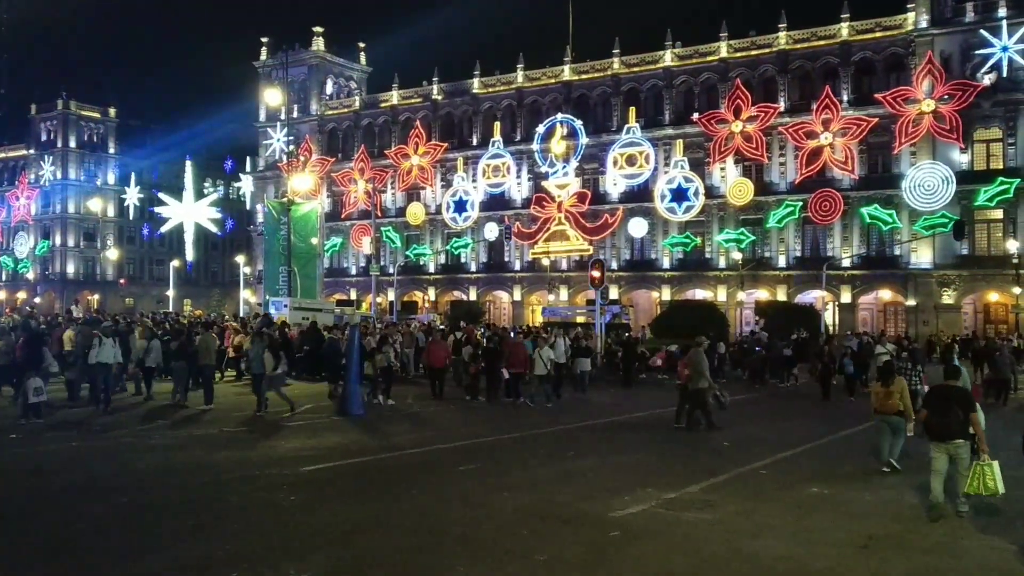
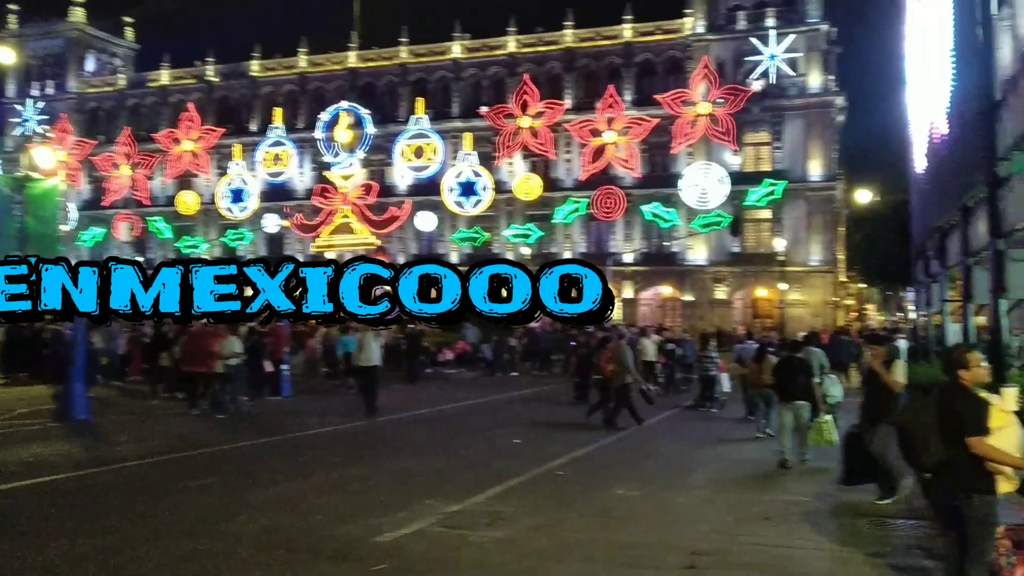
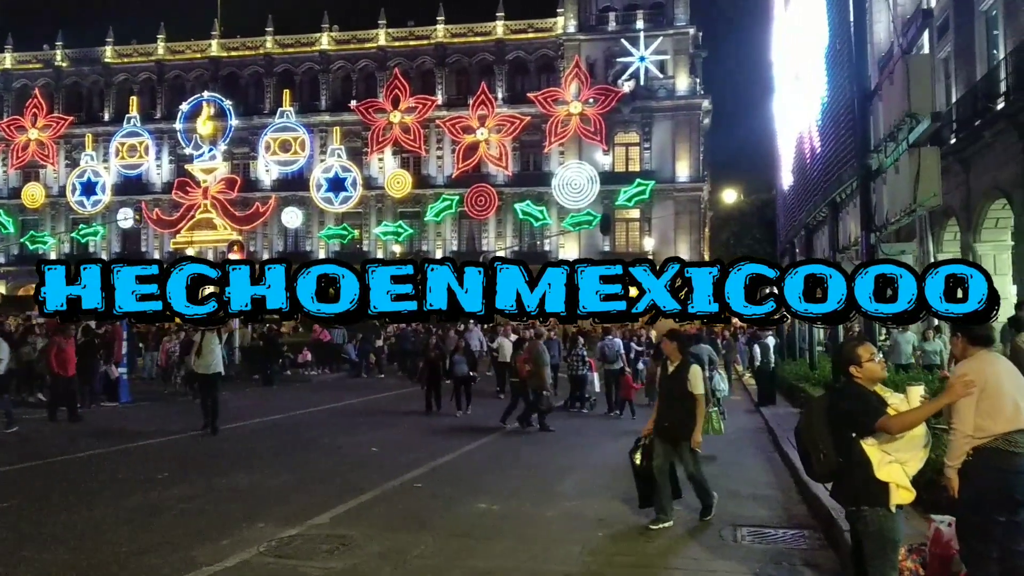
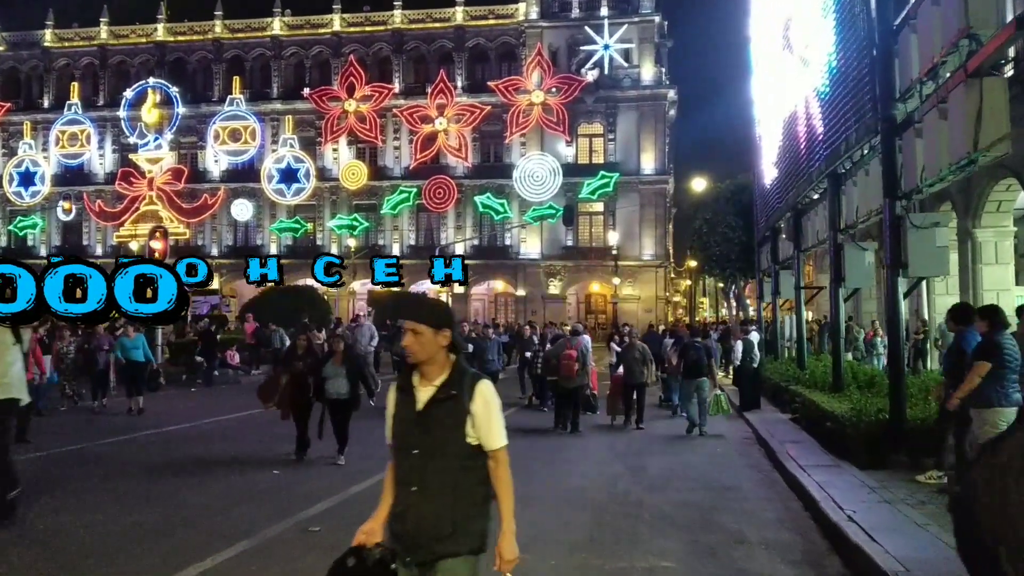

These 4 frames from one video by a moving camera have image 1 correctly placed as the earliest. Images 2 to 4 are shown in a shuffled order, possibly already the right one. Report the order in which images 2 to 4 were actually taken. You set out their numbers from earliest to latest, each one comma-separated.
2, 3, 4
